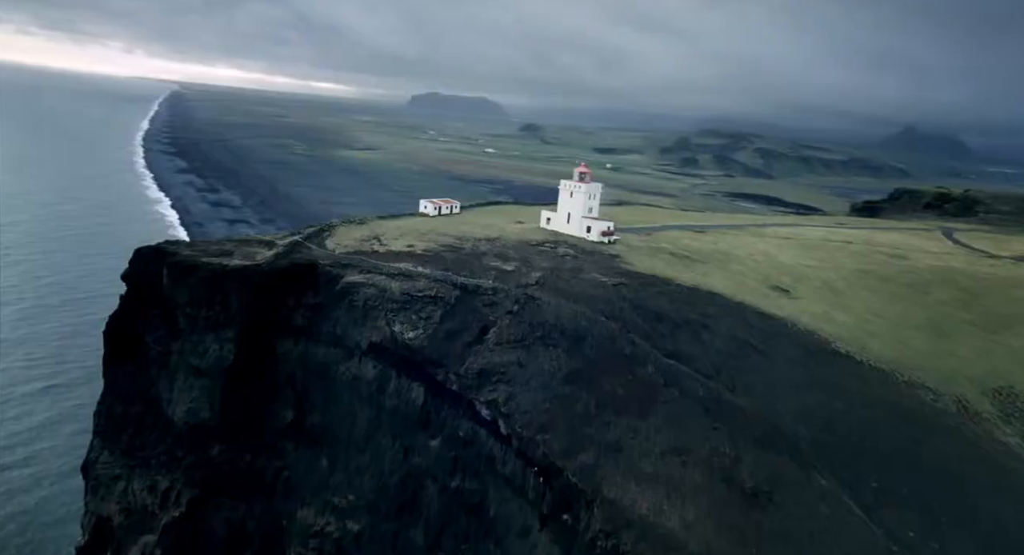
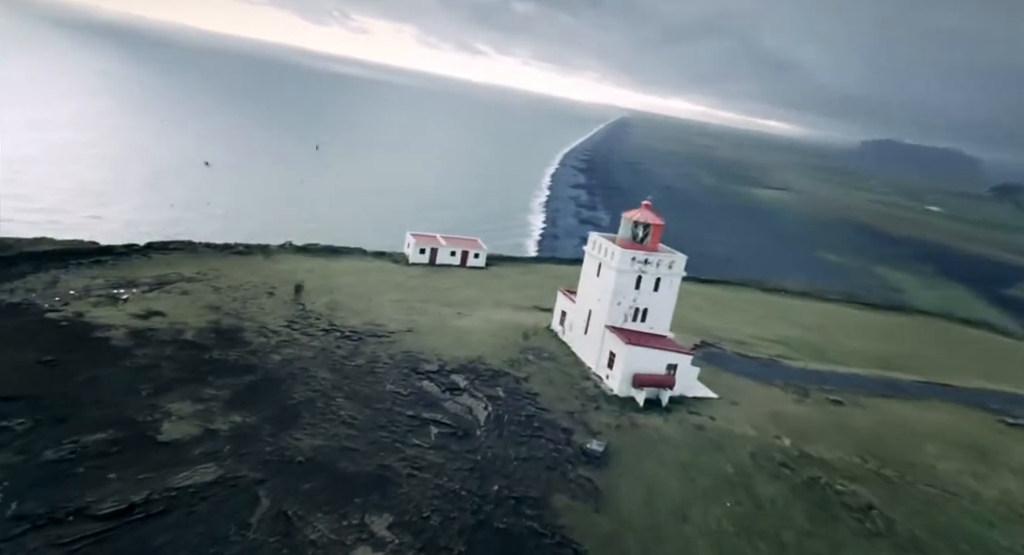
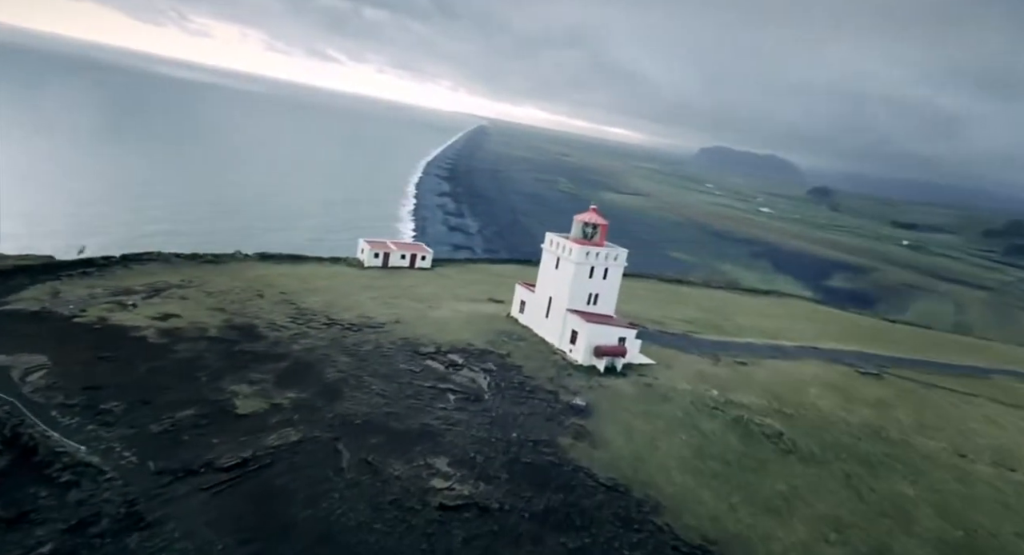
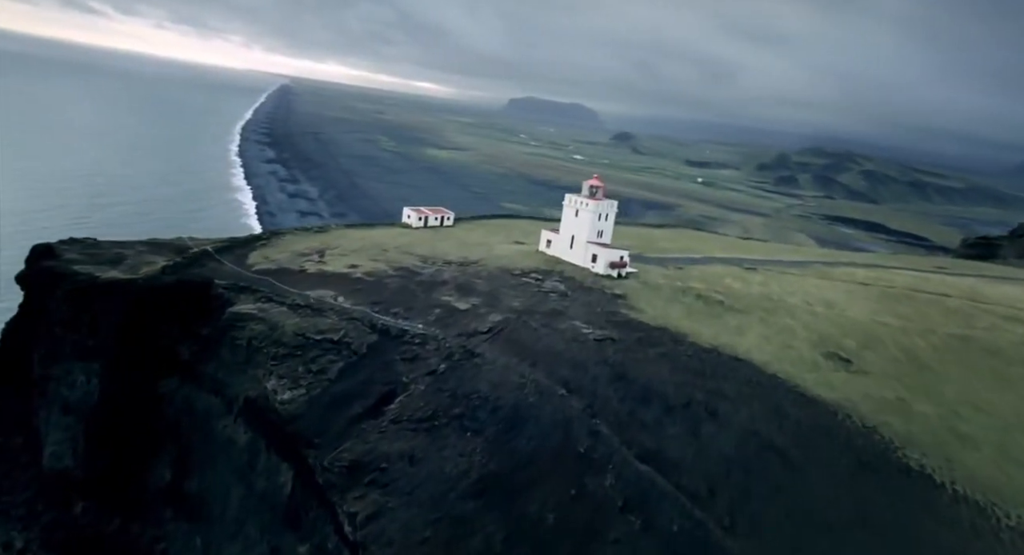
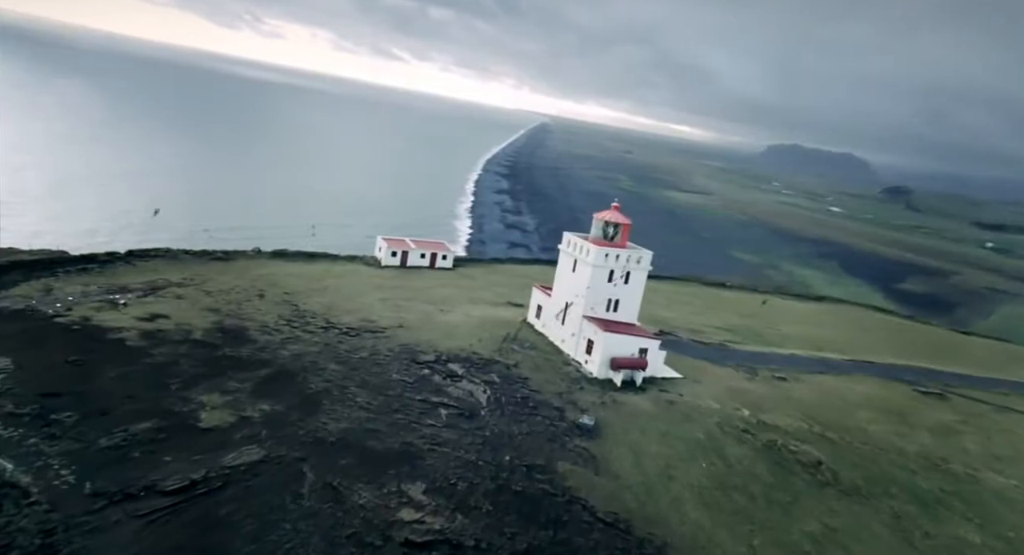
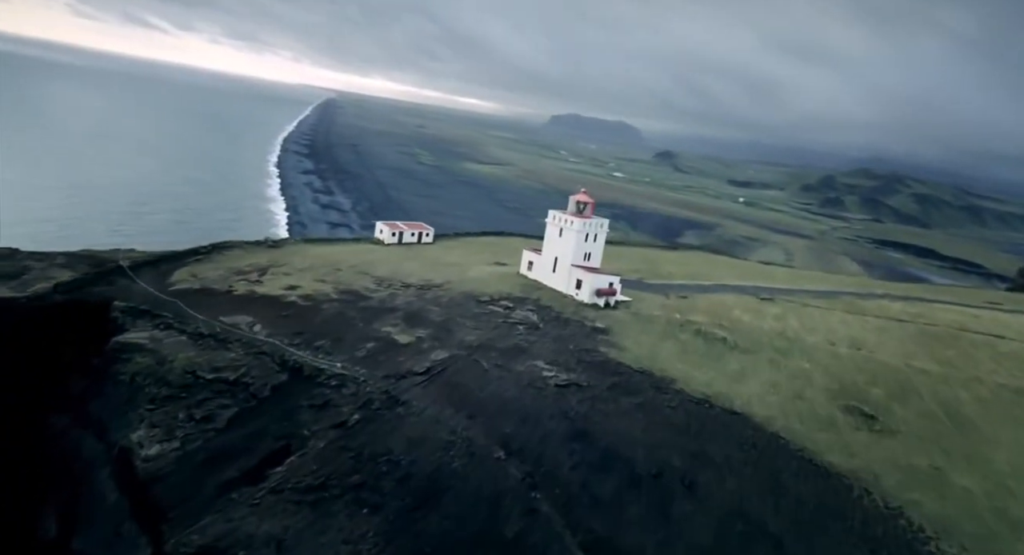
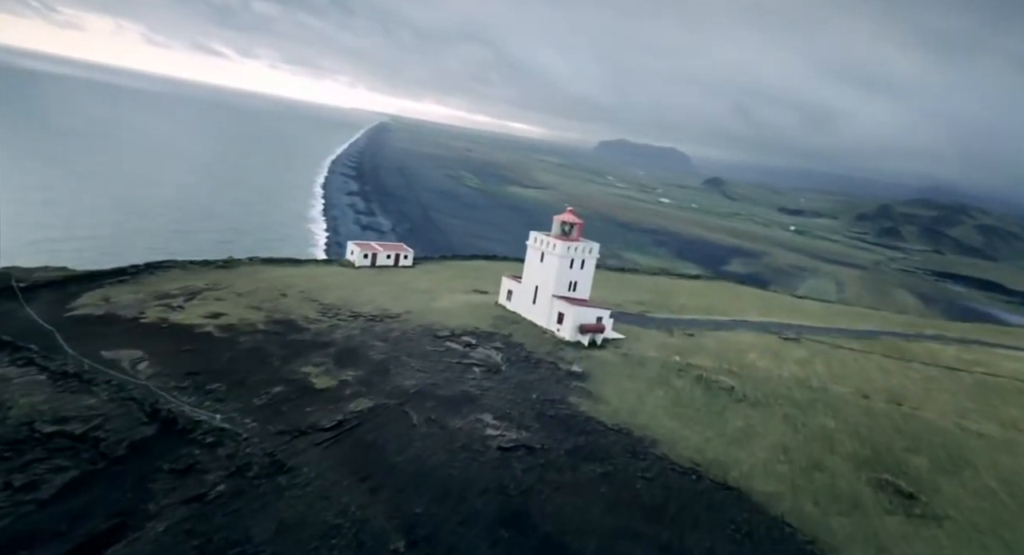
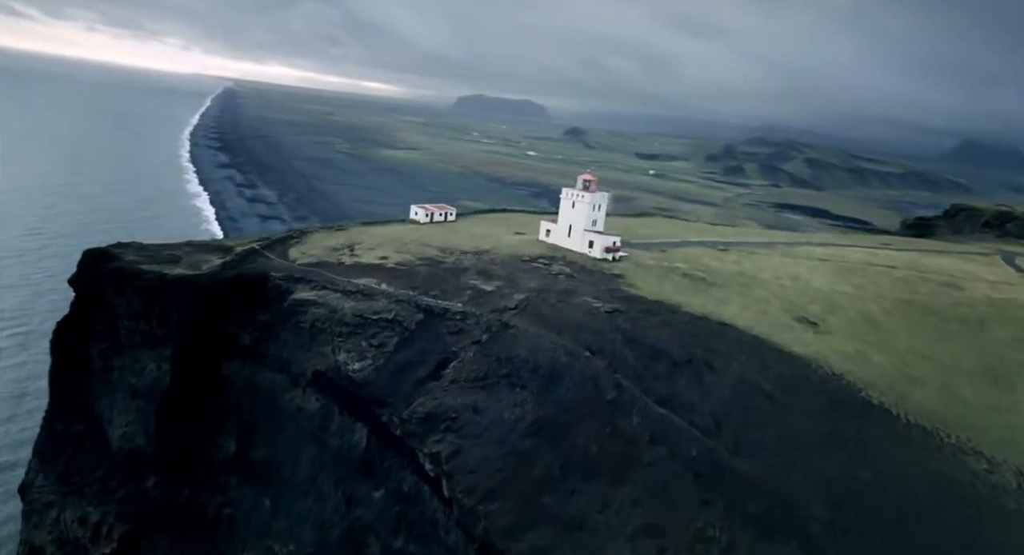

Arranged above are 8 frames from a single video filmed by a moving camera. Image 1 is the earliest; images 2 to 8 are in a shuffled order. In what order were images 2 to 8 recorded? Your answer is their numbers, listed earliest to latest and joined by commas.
8, 4, 6, 7, 3, 5, 2
